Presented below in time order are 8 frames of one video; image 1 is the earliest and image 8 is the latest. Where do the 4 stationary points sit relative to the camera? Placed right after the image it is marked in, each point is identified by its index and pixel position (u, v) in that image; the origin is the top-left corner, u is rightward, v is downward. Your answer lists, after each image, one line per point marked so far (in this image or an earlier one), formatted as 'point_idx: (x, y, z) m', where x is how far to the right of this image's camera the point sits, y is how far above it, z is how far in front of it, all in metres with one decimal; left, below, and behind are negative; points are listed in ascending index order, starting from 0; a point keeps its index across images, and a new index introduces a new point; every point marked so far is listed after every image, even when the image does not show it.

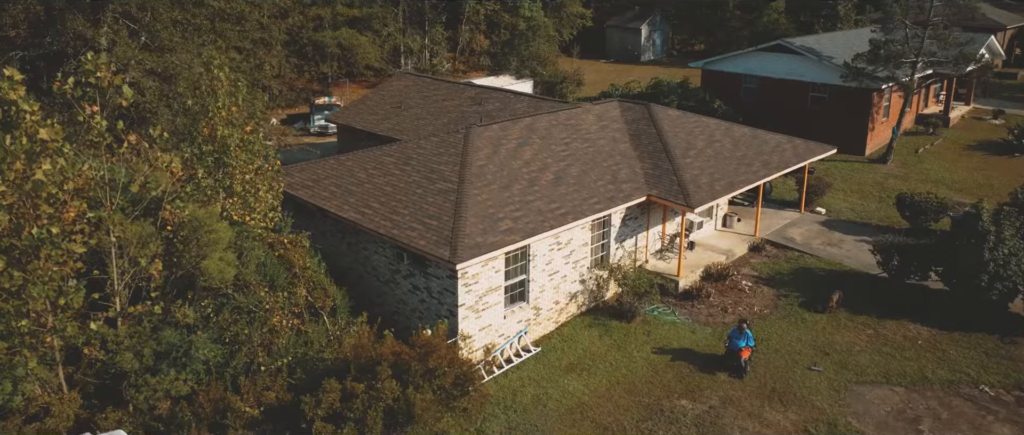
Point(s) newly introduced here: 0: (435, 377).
0: (-1.1, -2.3, +11.3) m
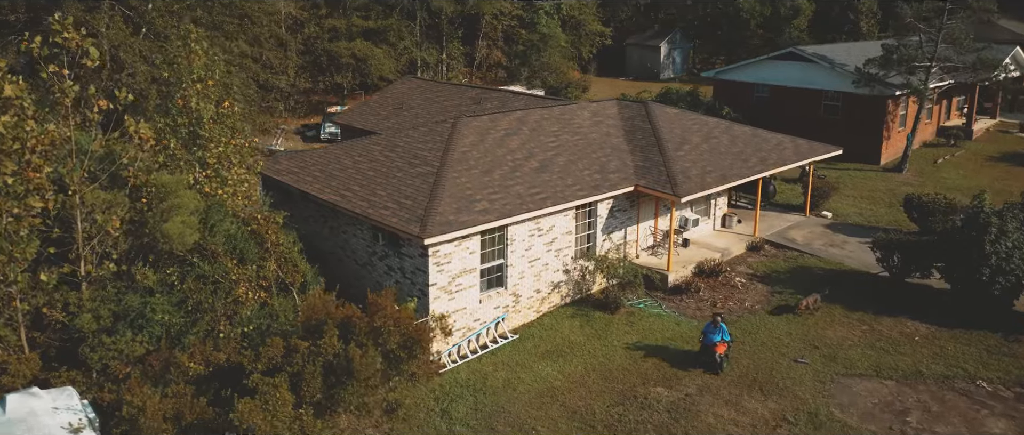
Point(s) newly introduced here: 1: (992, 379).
0: (-1.9, -1.7, +11.1) m
1: (+9.1, -3.1, +14.9) m
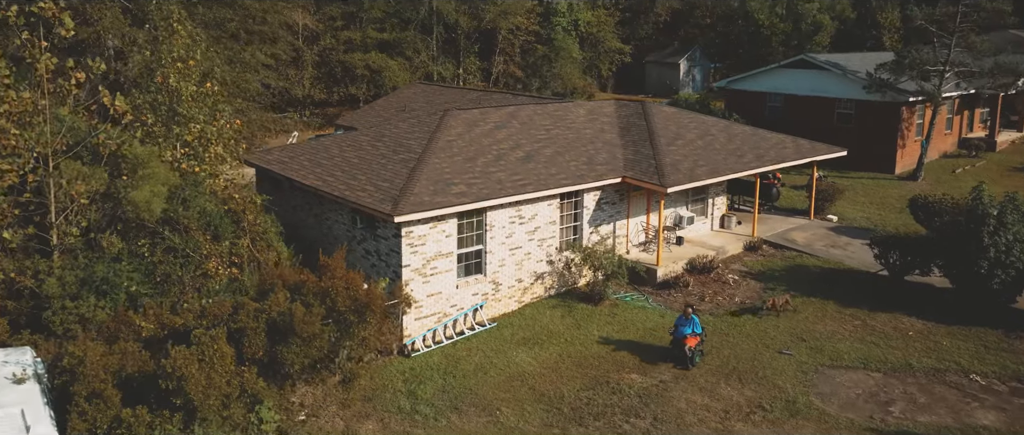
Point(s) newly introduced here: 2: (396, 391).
0: (-2.6, -1.1, +11.0) m
1: (+8.6, -2.8, +14.1) m
2: (-2.1, -3.1, +13.9) m
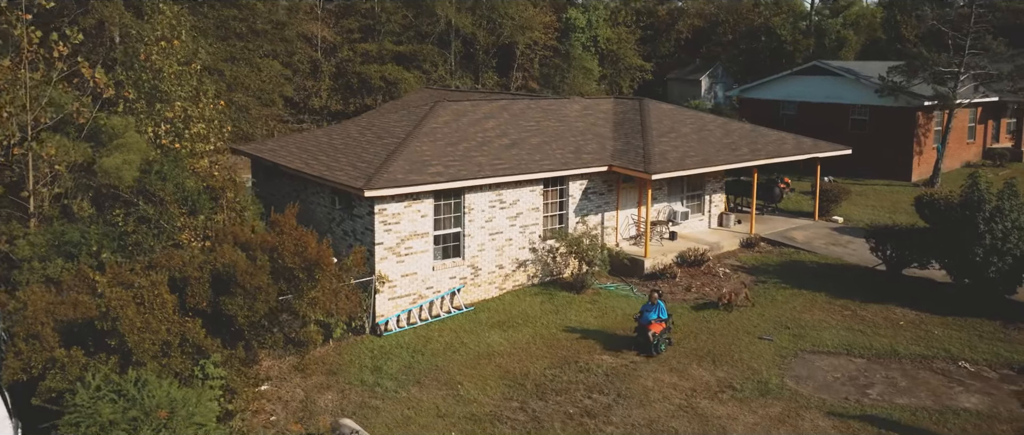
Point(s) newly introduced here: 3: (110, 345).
0: (-3.3, -0.5, +11.0) m
1: (+8.0, -2.5, +13.4) m
2: (-2.6, -2.6, +13.8) m
3: (-5.0, -1.6, +9.8) m
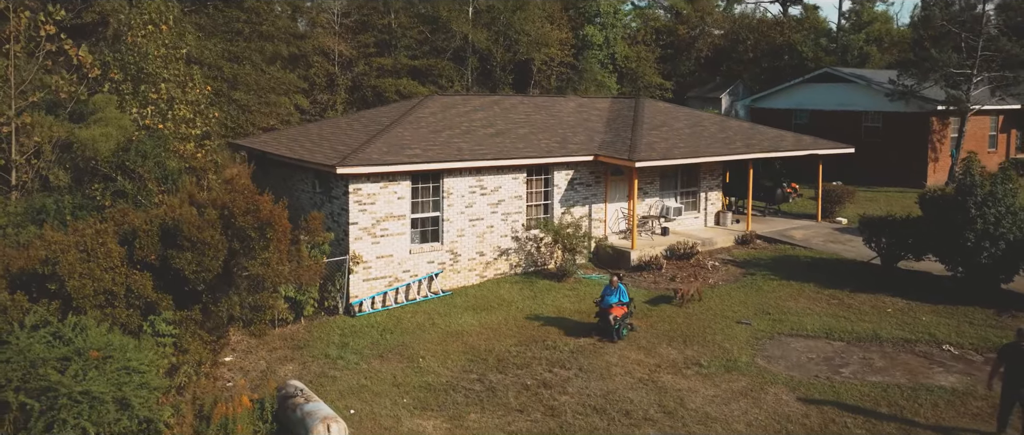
0: (-4.0, +0.1, +11.1) m
1: (+7.4, -2.1, +12.8) m
2: (-3.2, -2.2, +13.7) m
3: (-5.8, -0.9, +9.9) m
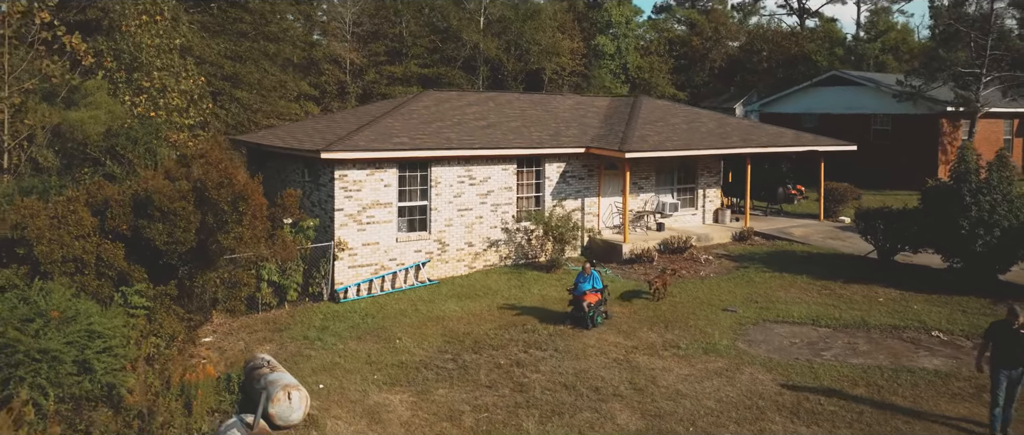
0: (-4.4, +0.5, +11.1) m
1: (+7.0, -1.8, +12.5) m
2: (-3.5, -1.9, +13.7) m
3: (-6.2, -0.5, +10.0) m
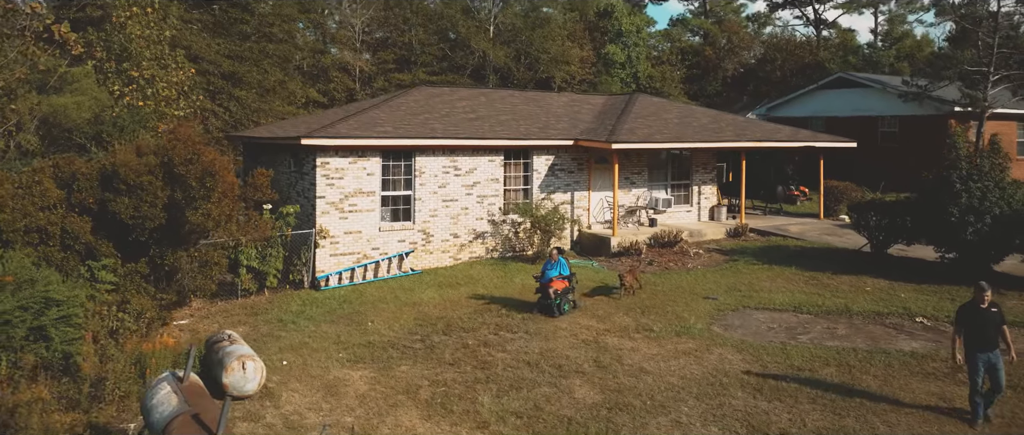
0: (-4.9, +0.8, +11.2) m
1: (+6.6, -1.5, +12.1) m
2: (-3.9, -1.6, +13.7) m
3: (-6.8, -0.1, +10.1) m
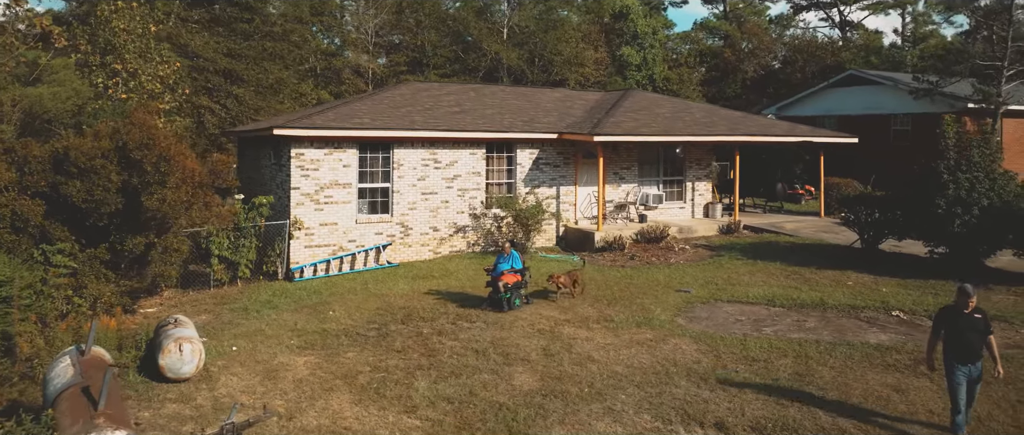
0: (-5.5, +1.0, +11.2) m
1: (+5.9, -1.4, +11.5) m
2: (-4.5, -1.4, +13.6) m
3: (-7.5, +0.1, +10.2) m
